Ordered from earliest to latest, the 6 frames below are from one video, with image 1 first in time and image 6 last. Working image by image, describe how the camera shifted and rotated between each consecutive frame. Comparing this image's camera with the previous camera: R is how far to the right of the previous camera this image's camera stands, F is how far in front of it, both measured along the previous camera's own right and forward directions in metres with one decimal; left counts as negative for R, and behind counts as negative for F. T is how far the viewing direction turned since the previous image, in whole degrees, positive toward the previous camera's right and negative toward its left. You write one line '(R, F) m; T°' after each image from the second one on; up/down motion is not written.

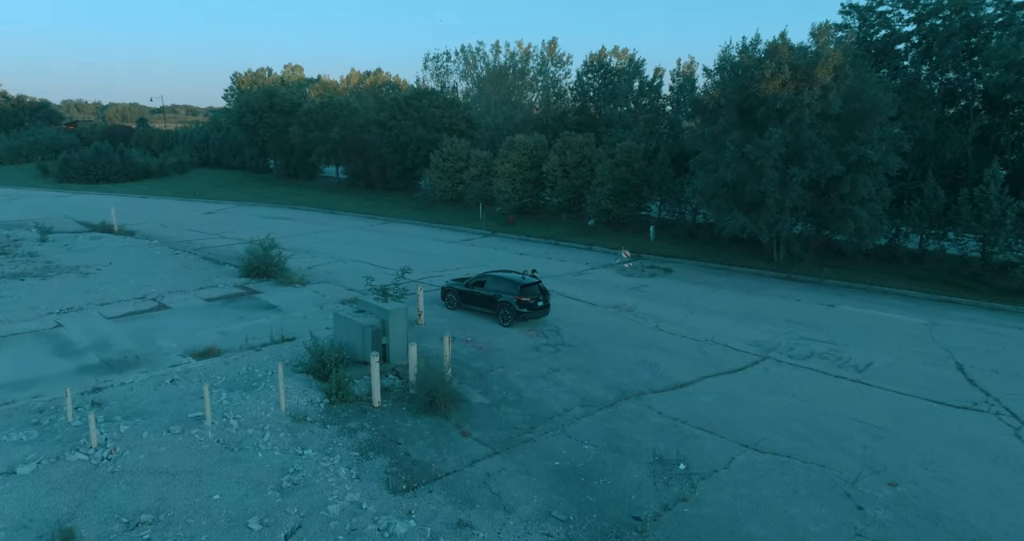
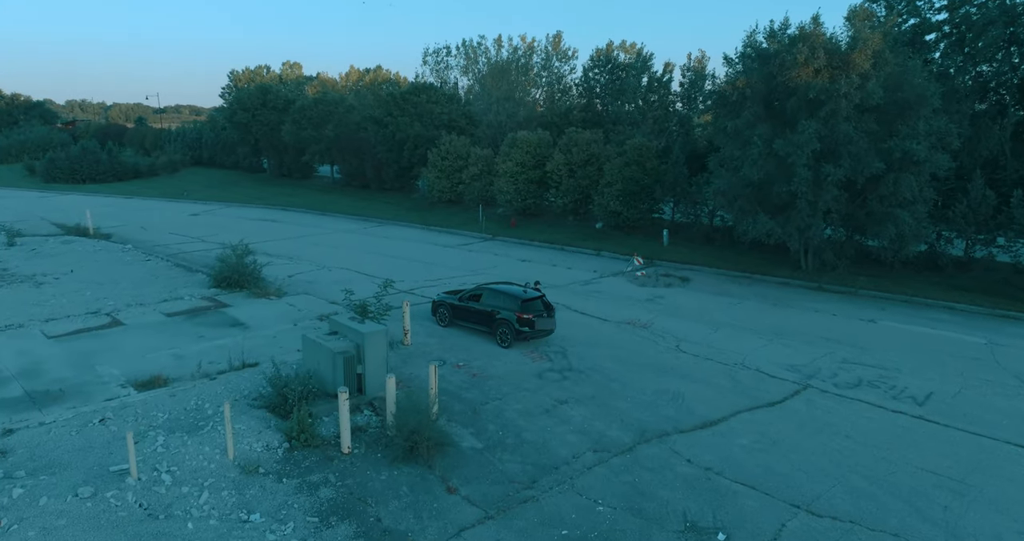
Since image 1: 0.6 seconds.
(+0.1, +2.3) m; 0°
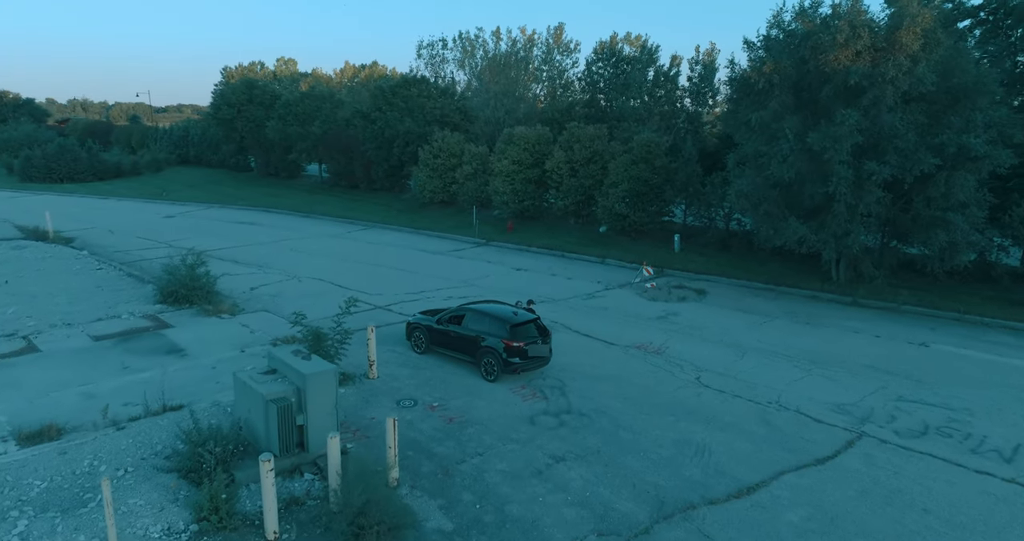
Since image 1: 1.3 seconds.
(+0.3, +2.6) m; 0°
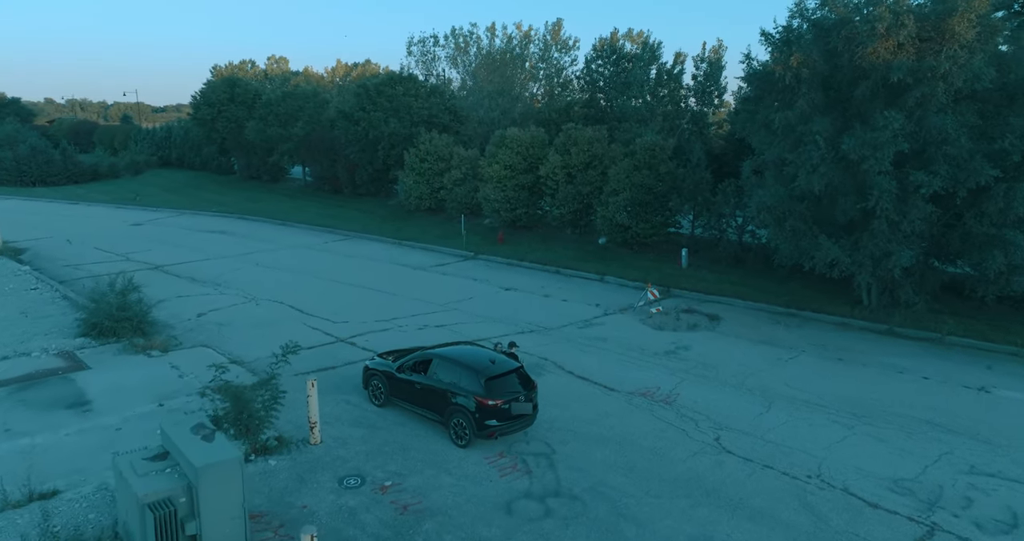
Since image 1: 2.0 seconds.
(+0.3, +2.5) m; 0°
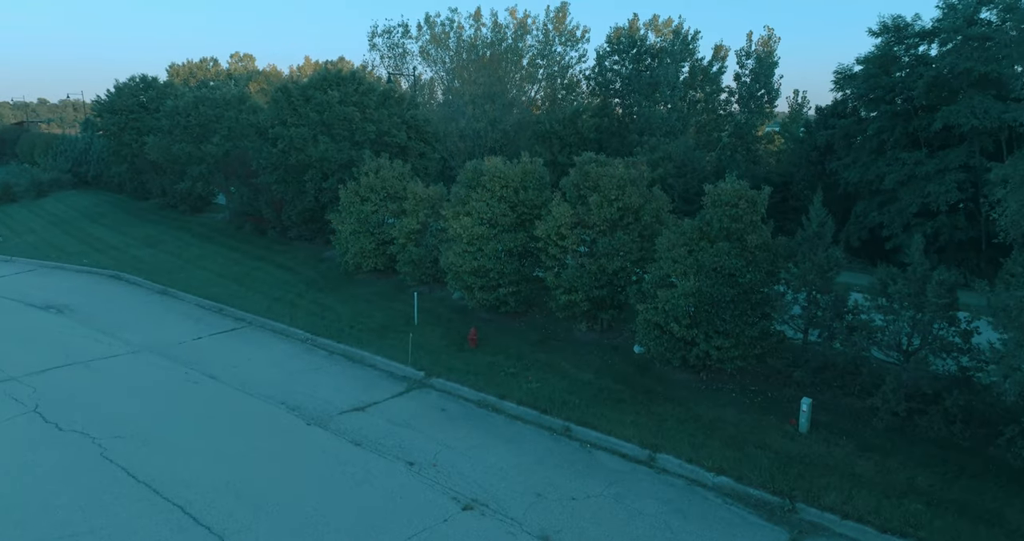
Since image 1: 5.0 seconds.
(+0.5, +10.4) m; 0°
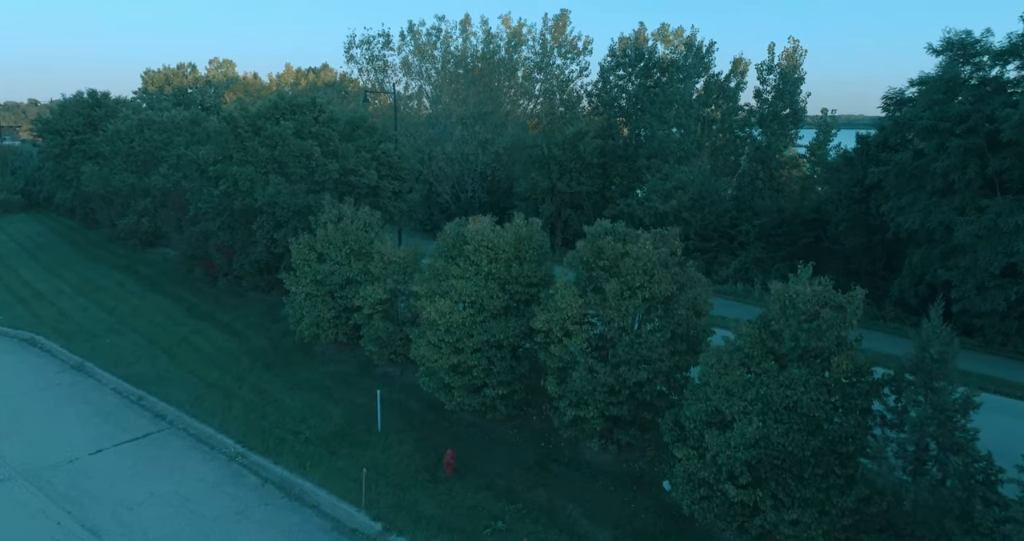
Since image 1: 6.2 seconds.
(+0.1, +4.0) m; 0°
